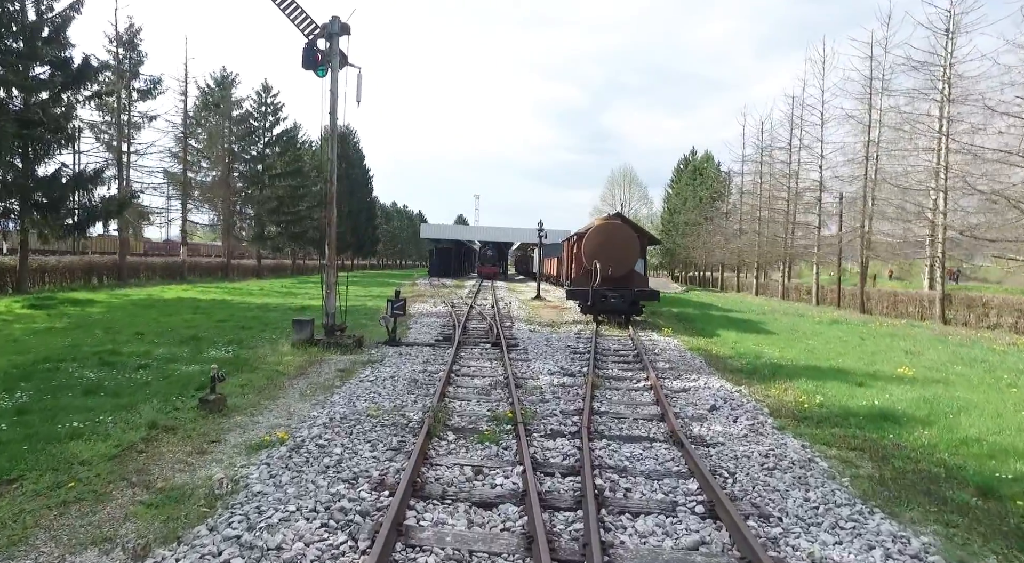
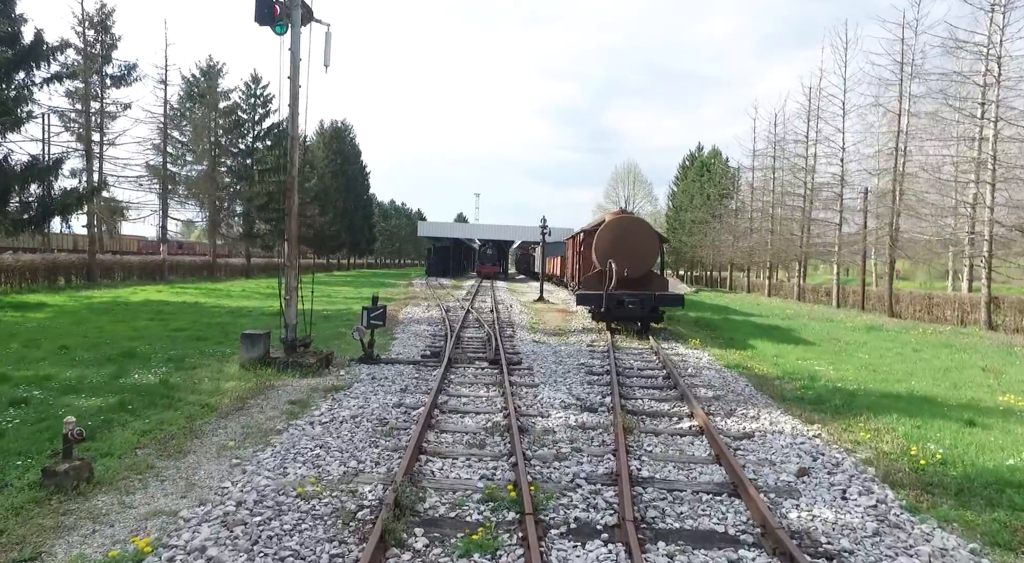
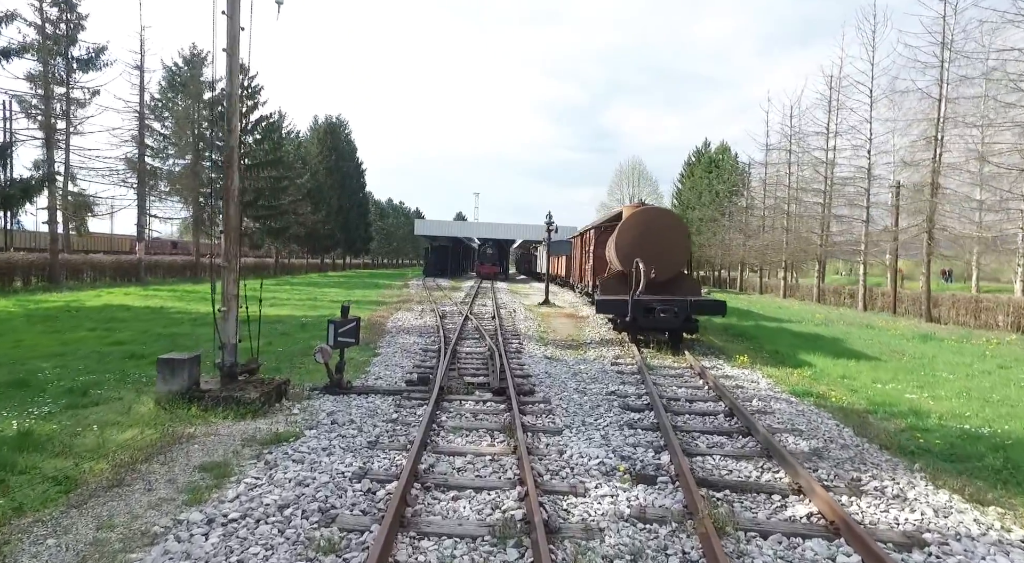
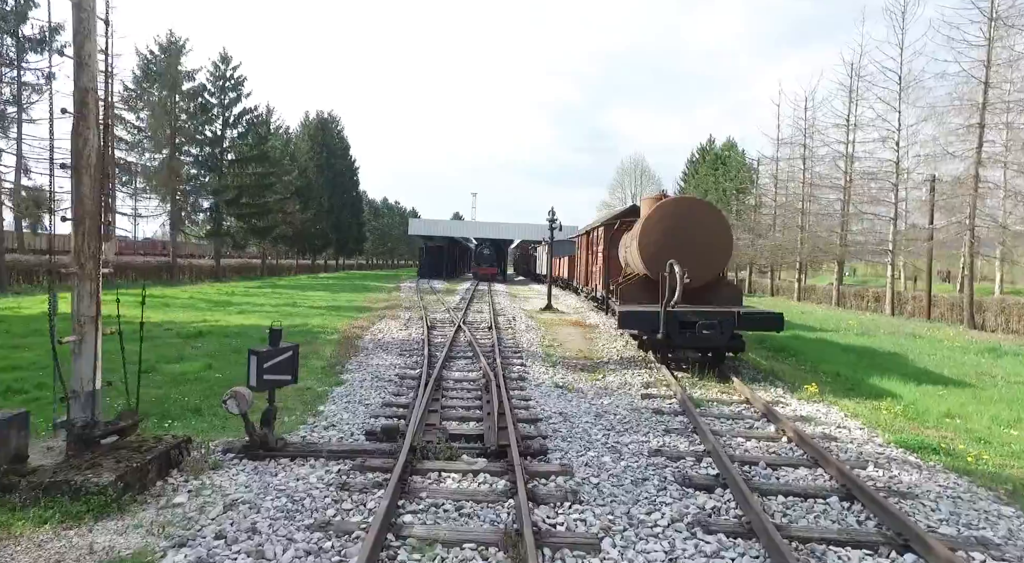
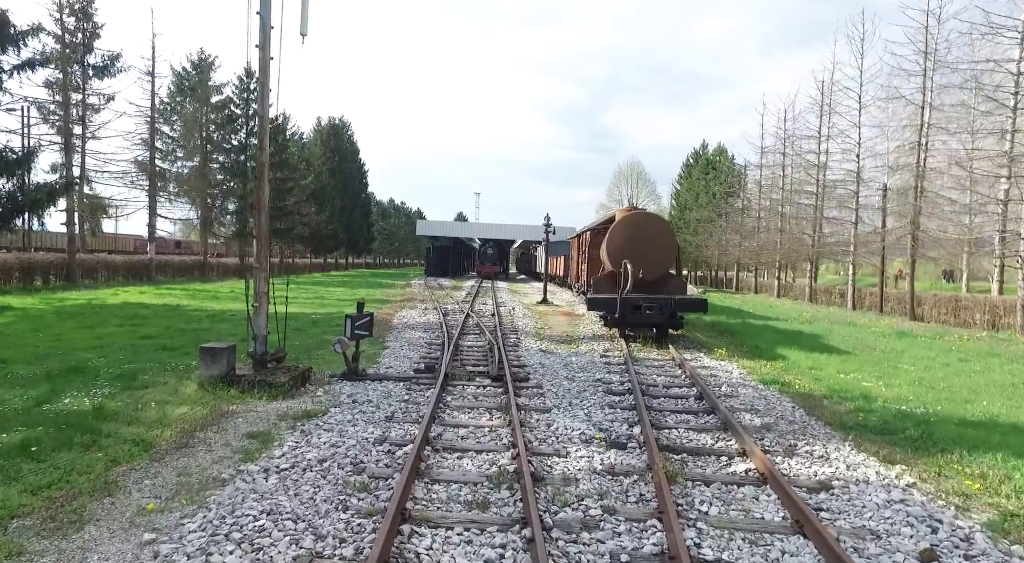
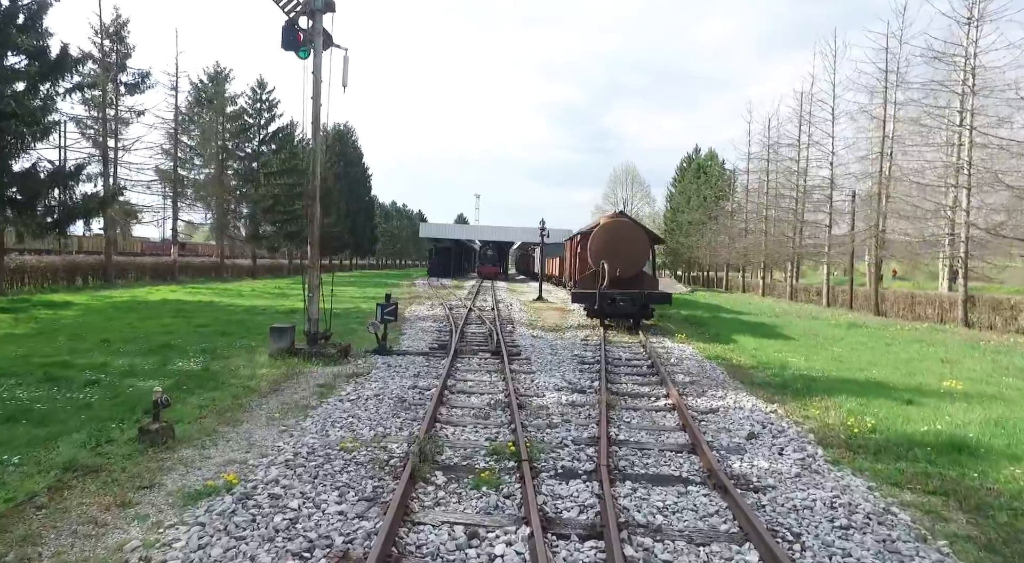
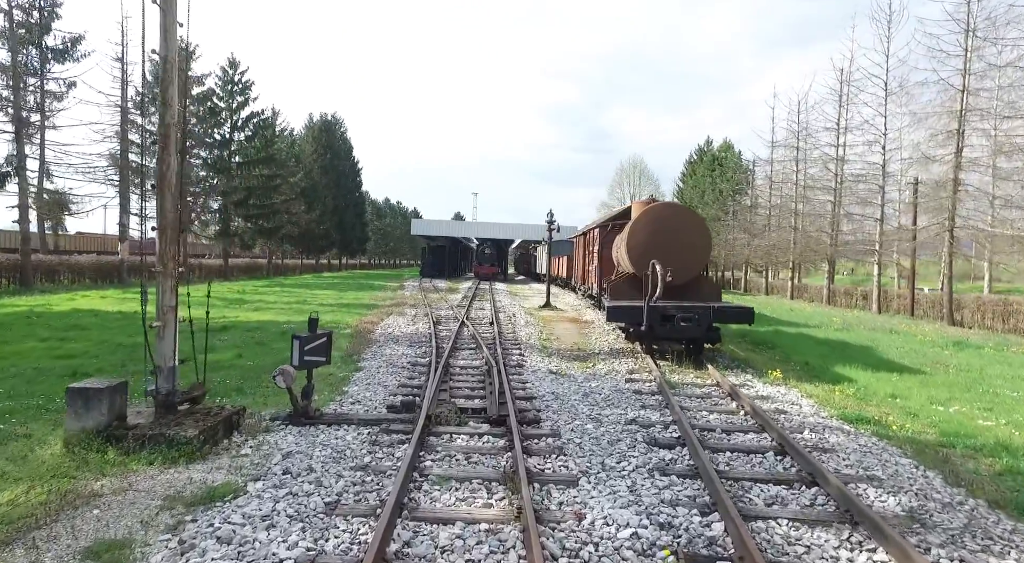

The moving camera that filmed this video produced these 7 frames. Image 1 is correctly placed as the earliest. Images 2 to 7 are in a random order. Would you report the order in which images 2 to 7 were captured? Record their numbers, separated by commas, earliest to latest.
6, 2, 5, 3, 7, 4
